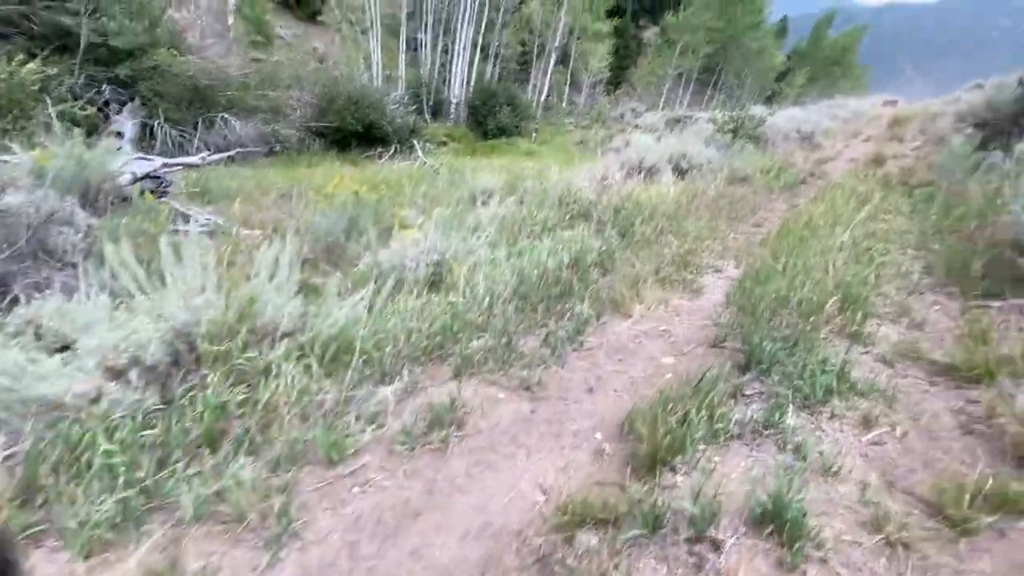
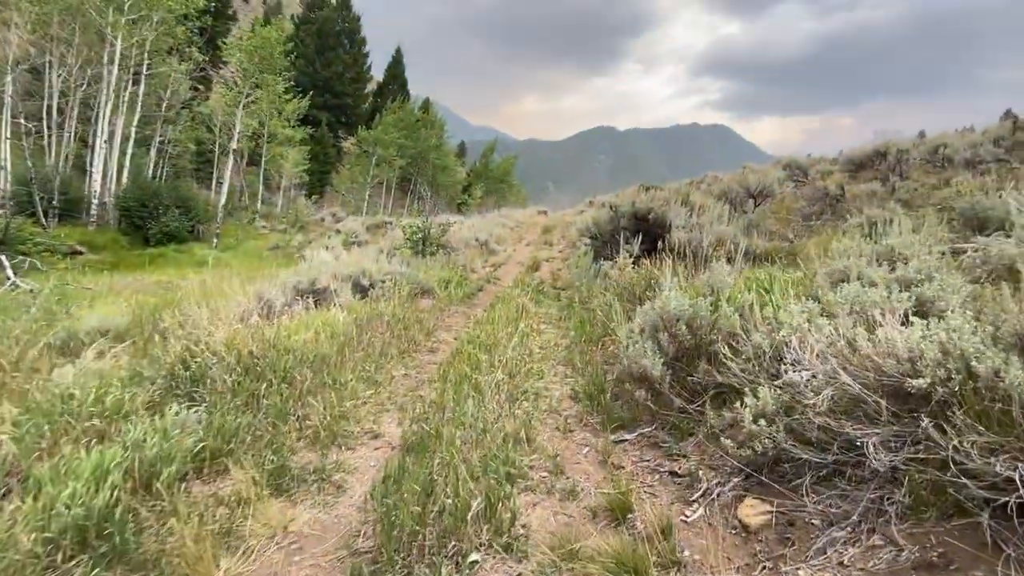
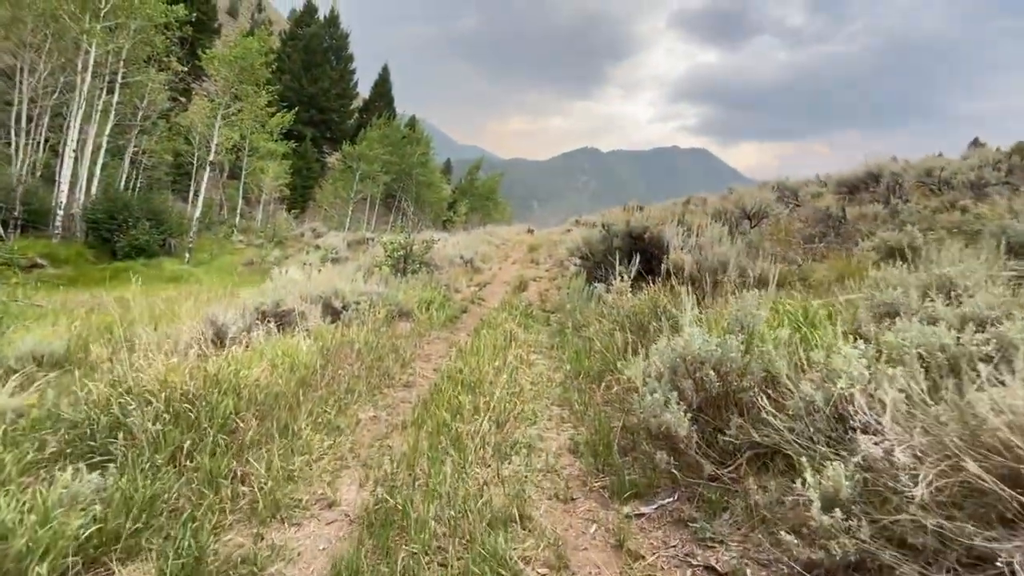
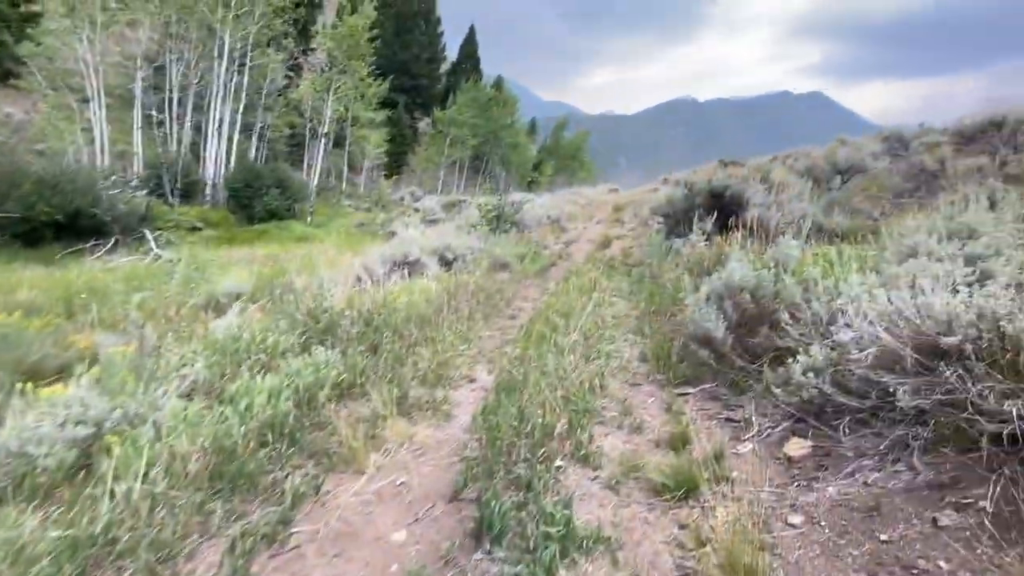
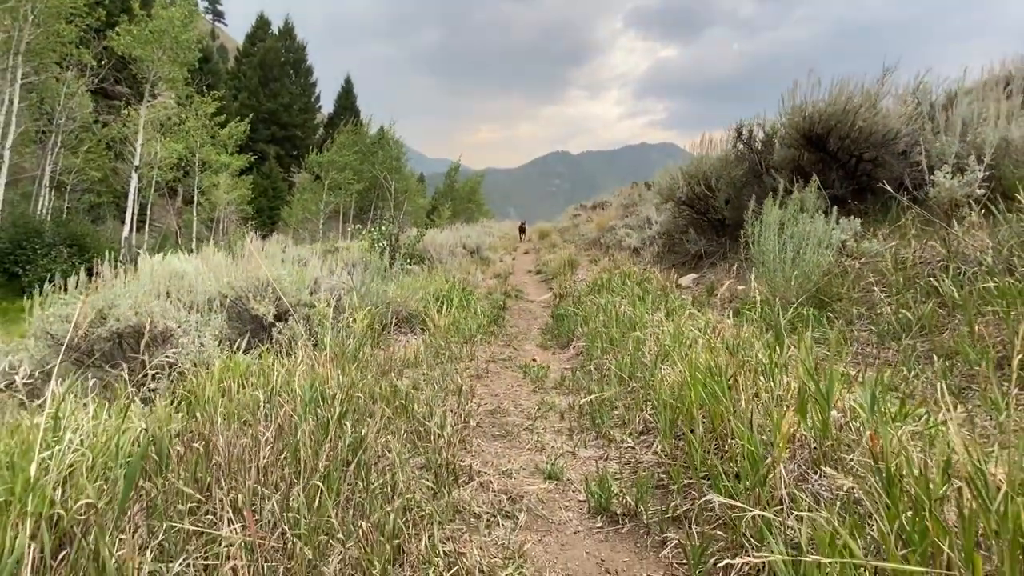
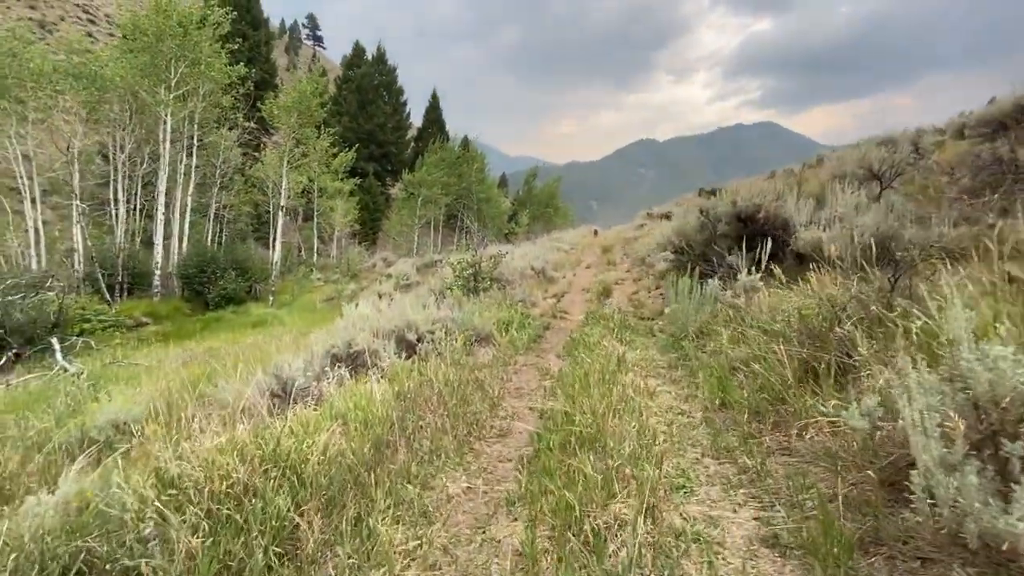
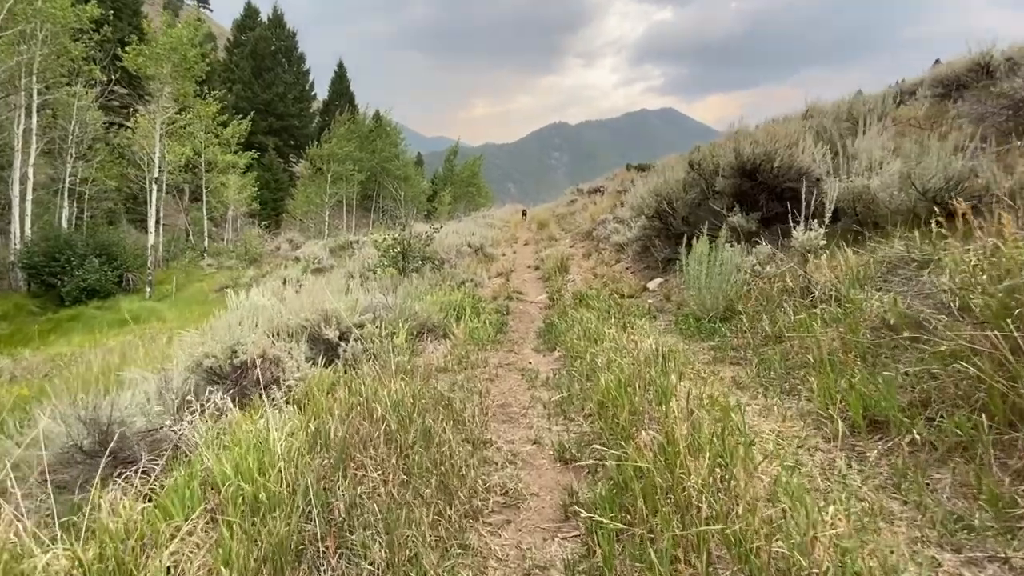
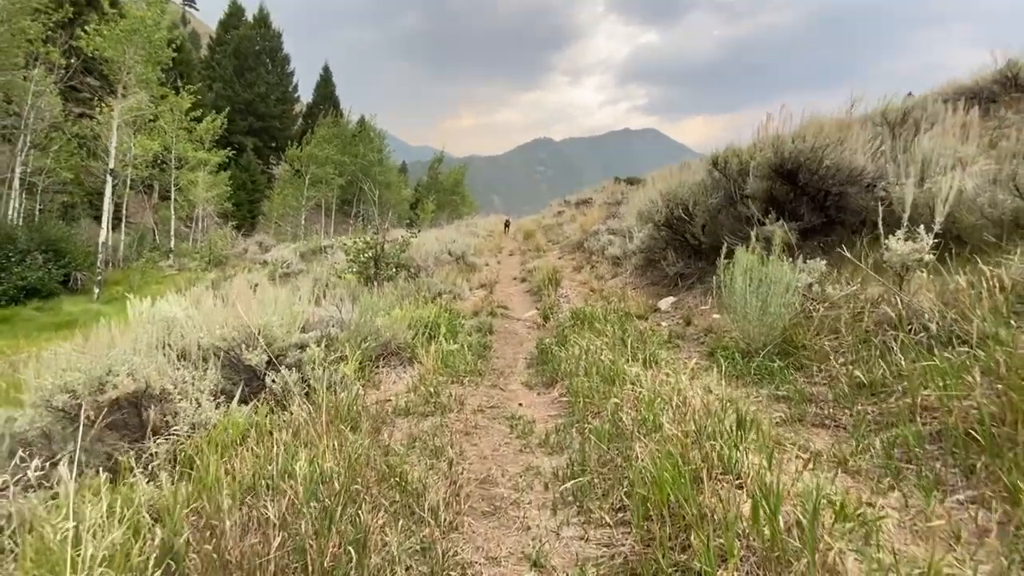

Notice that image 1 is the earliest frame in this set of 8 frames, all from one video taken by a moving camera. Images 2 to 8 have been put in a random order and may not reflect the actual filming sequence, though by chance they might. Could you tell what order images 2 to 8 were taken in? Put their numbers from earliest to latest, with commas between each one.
4, 2, 3, 6, 7, 8, 5
